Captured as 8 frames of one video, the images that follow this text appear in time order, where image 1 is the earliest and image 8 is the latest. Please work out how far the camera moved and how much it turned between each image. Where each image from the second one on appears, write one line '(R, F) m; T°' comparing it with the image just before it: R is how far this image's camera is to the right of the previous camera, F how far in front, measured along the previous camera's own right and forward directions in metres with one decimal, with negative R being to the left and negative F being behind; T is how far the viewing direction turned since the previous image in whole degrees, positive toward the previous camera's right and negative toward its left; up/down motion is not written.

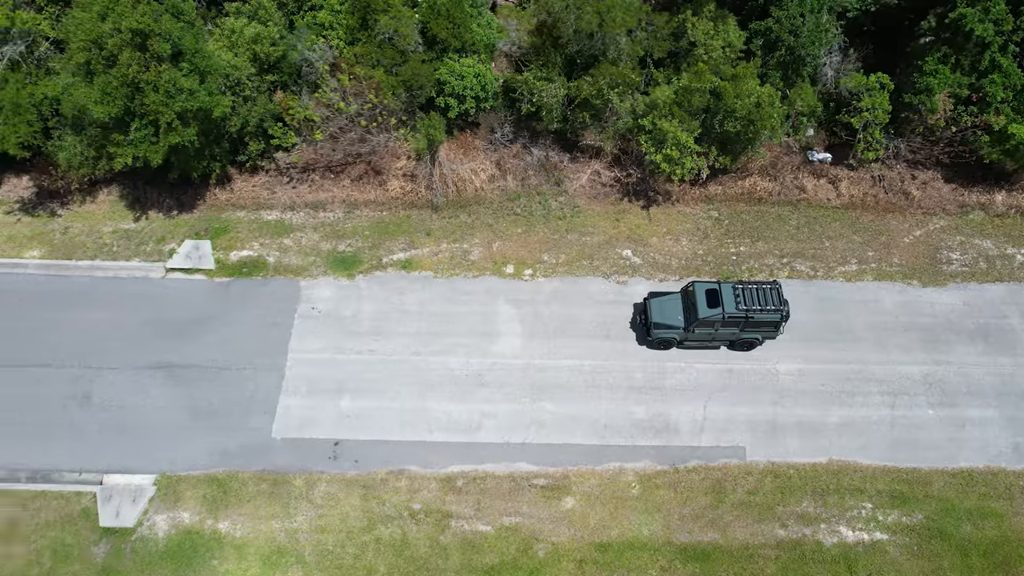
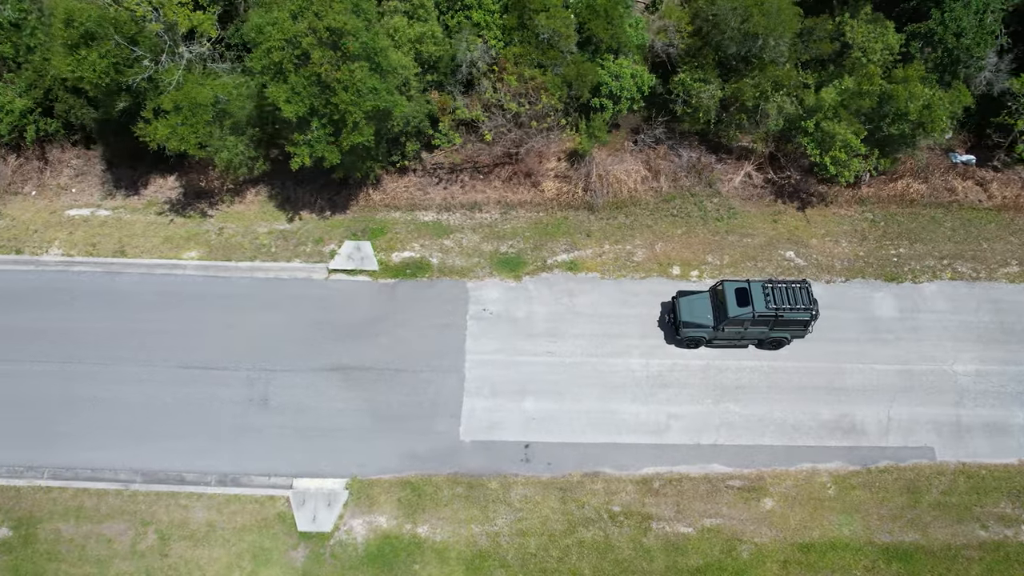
(-4.0, 0.0) m; +1°
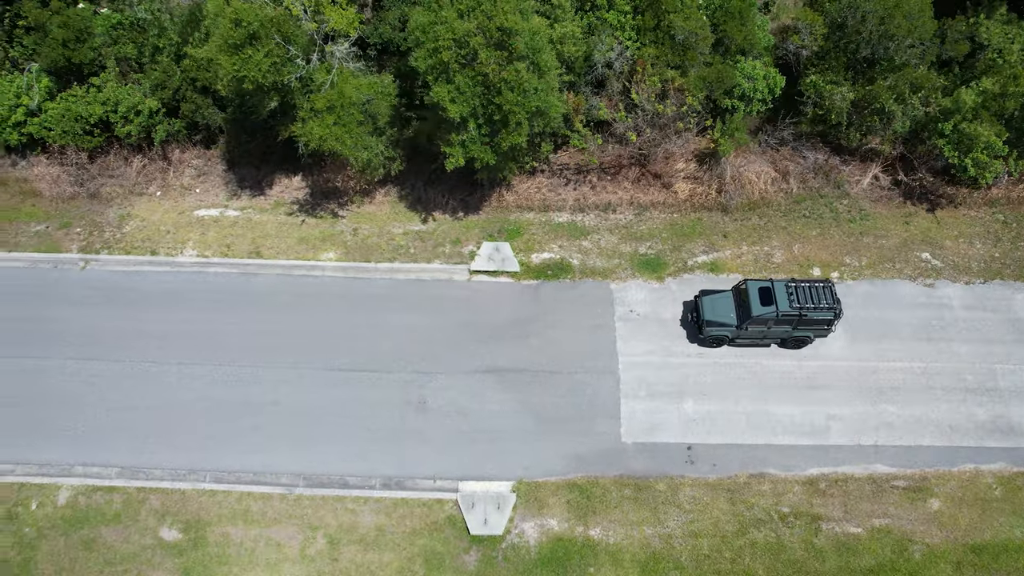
(-3.4, +0.1) m; +1°
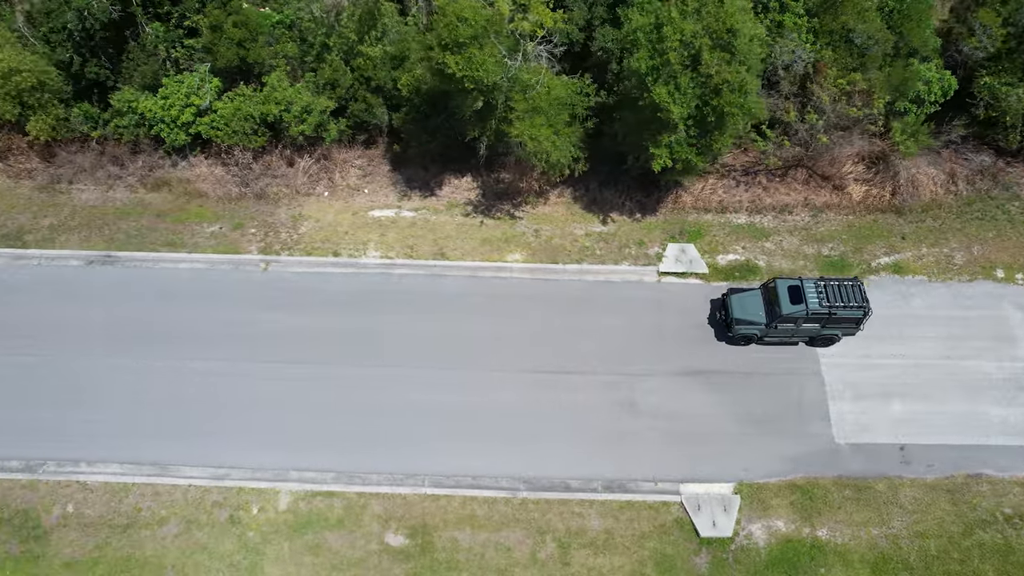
(-4.4, +0.1) m; +1°
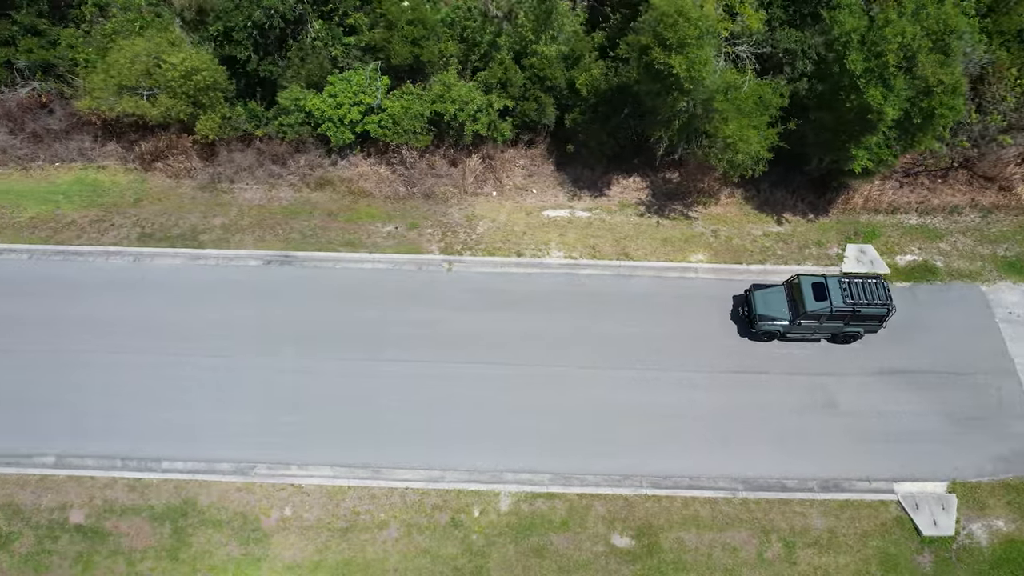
(-4.4, +0.1) m; +1°
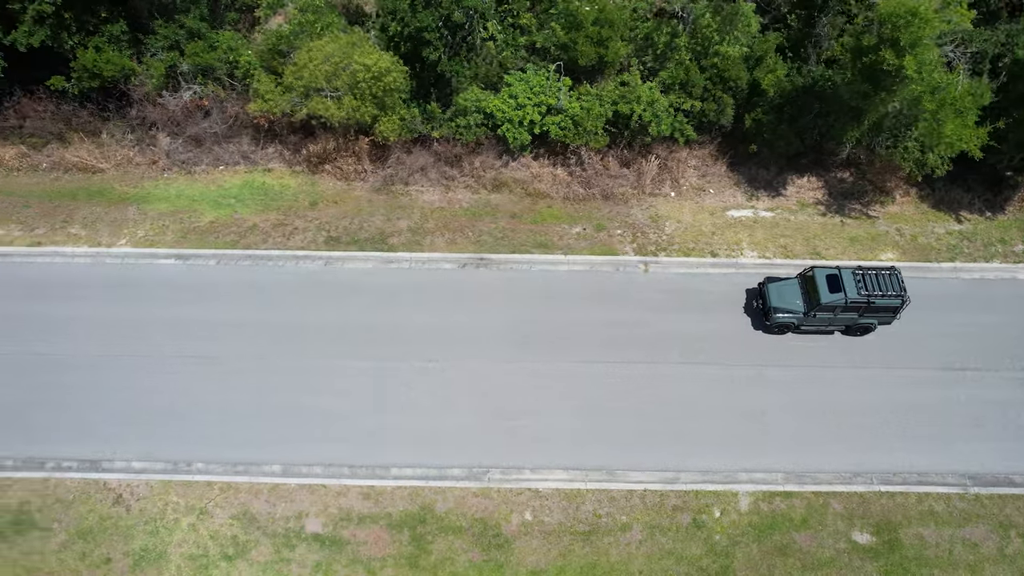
(-4.8, +0.1) m; +2°
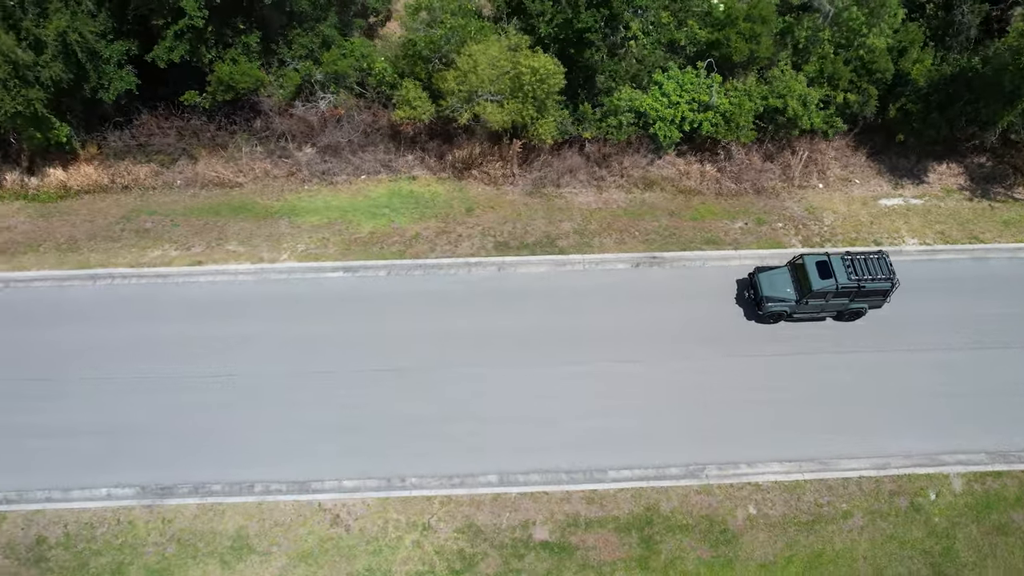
(-4.7, +0.2) m; +3°
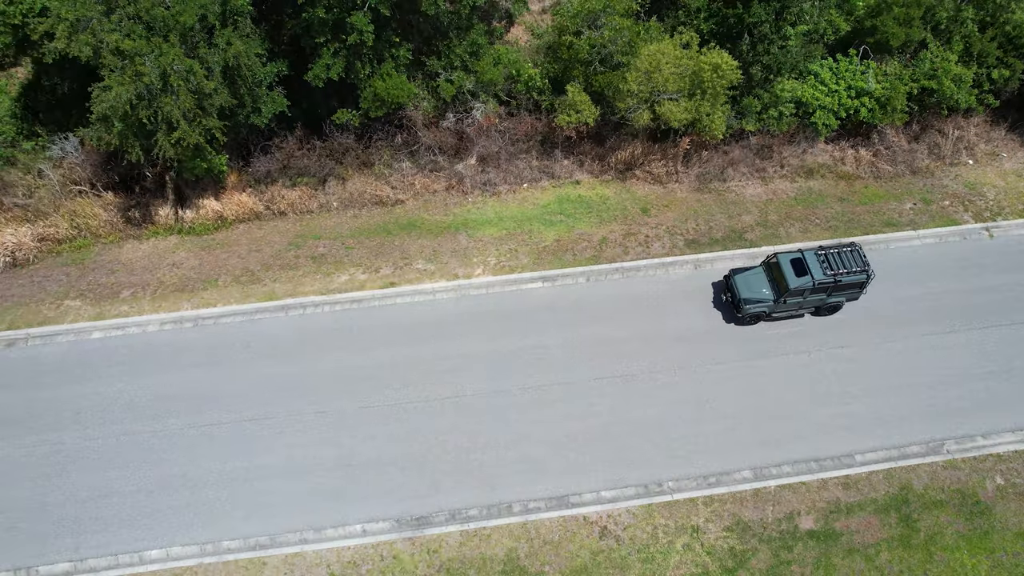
(-5.5, +0.4) m; +4°
